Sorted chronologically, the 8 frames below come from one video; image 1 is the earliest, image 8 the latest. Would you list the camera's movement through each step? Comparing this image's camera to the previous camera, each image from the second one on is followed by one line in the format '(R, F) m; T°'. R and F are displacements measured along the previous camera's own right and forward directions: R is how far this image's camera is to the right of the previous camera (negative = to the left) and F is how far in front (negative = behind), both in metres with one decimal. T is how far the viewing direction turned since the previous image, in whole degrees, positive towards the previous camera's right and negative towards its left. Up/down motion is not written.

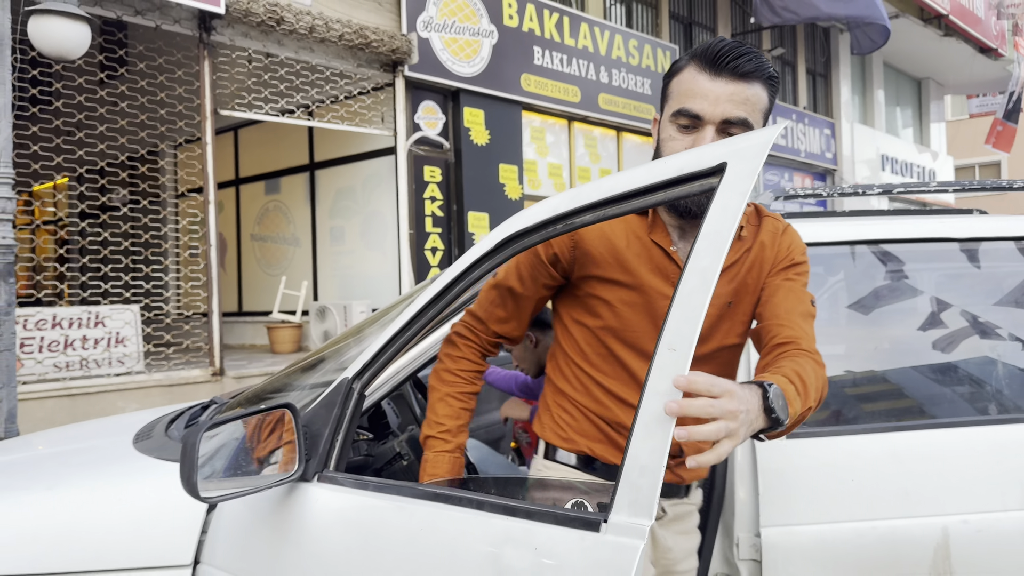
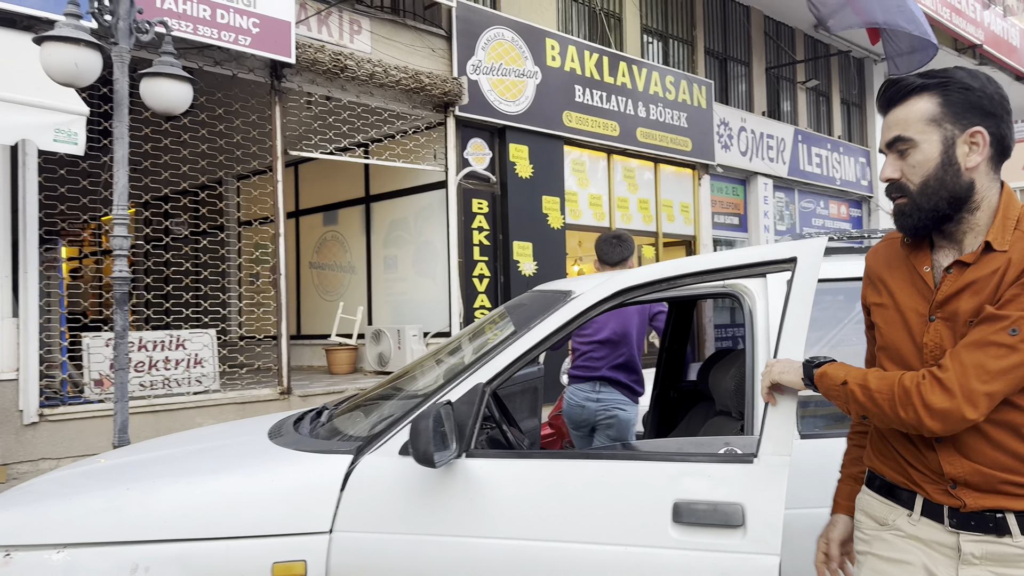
(-0.1, -0.5) m; -2°
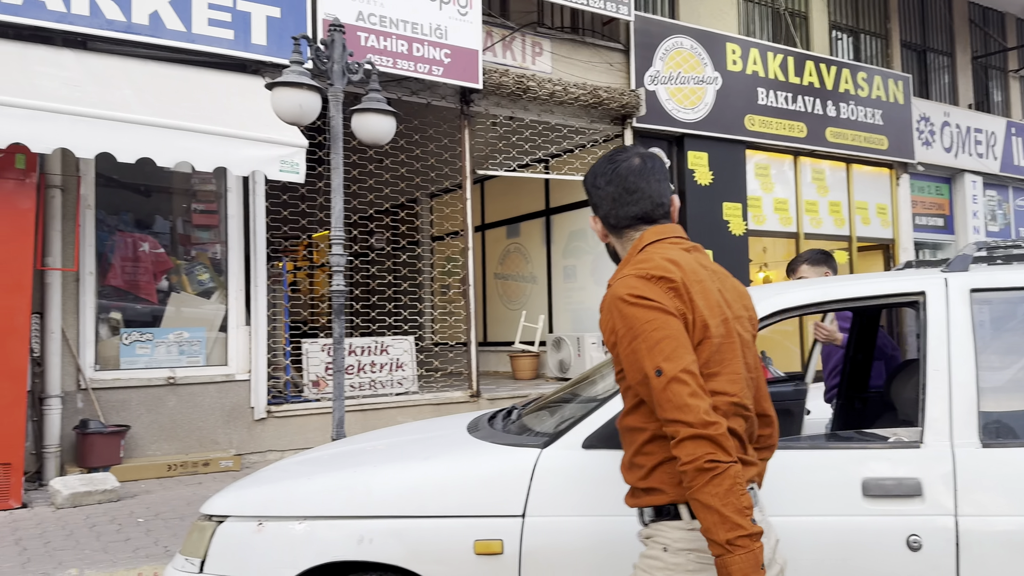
(0.0, -0.3) m; -12°
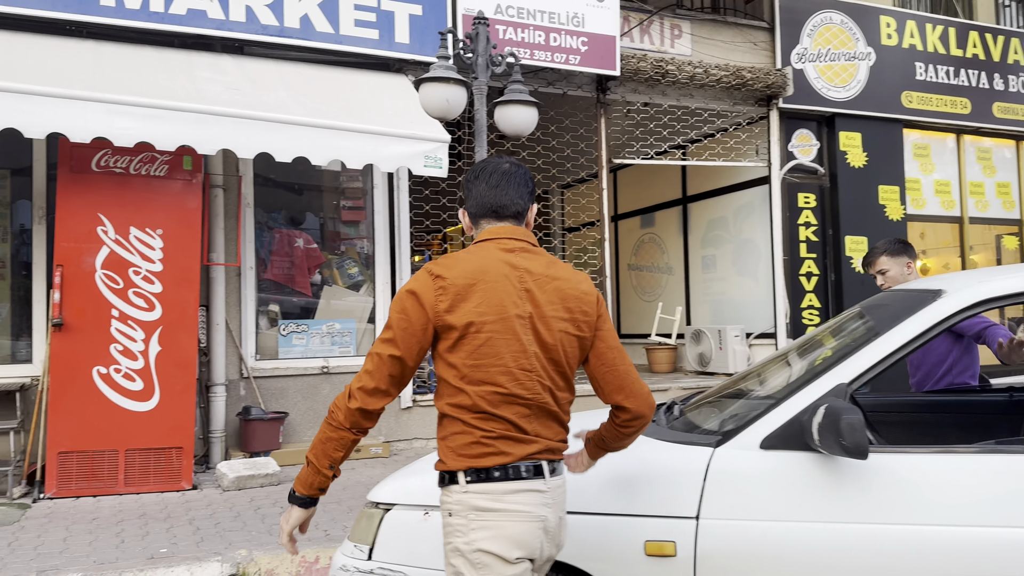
(-0.1, +0.1) m; -9°
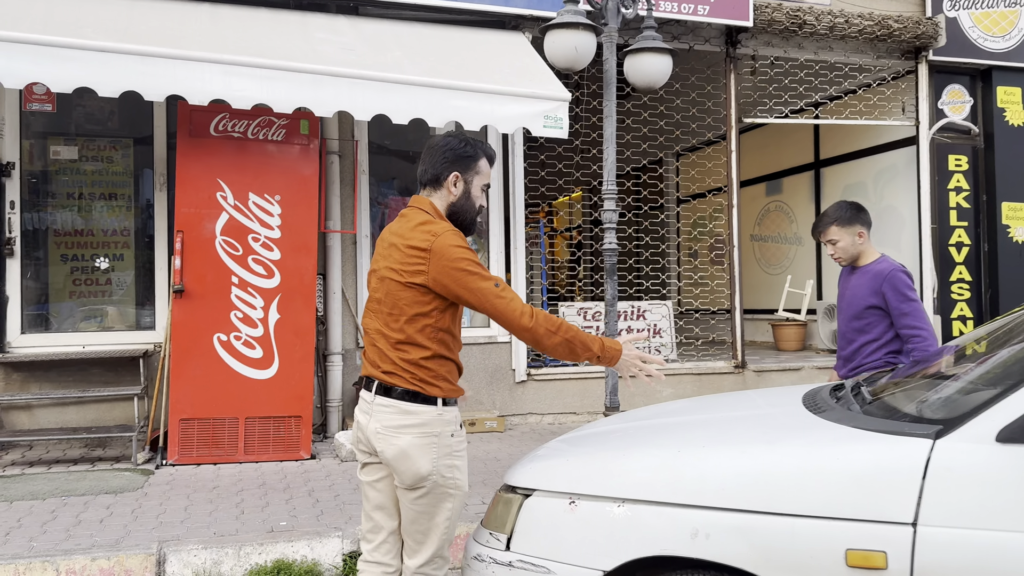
(-0.2, +0.4) m; -7°
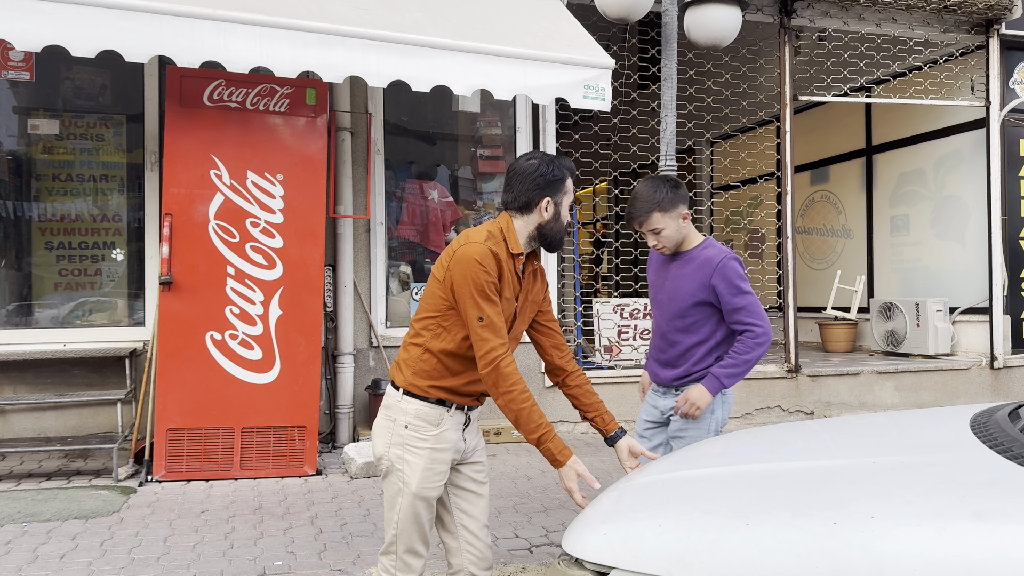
(-0.1, +0.7) m; -1°
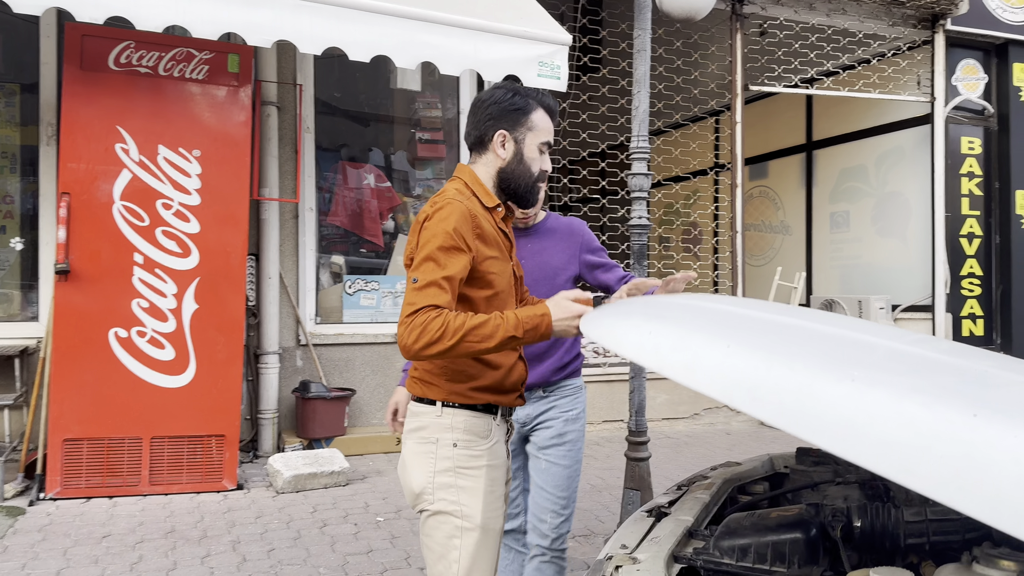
(-0.1, +0.4) m; +5°
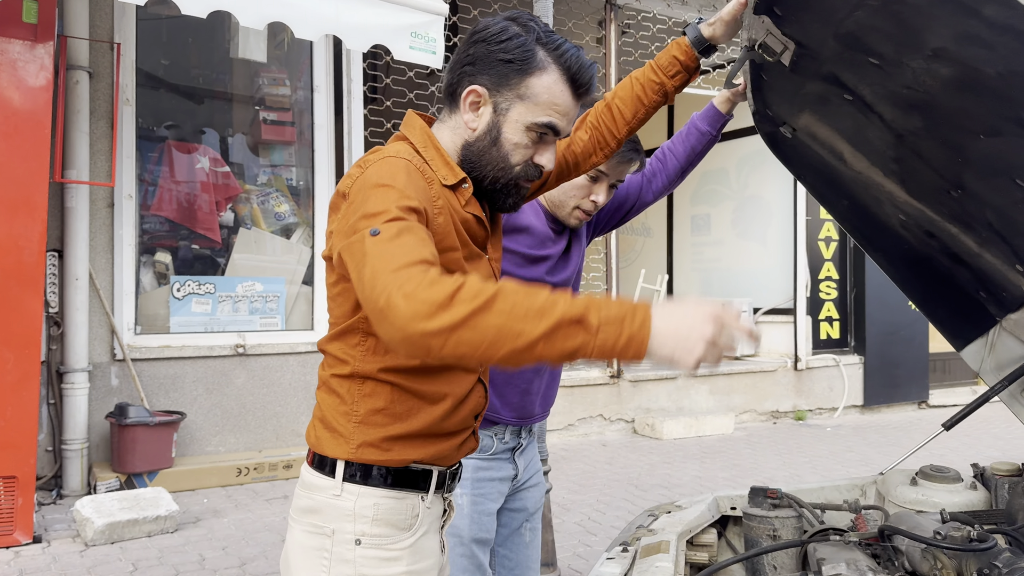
(-0.1, +0.6) m; +11°
